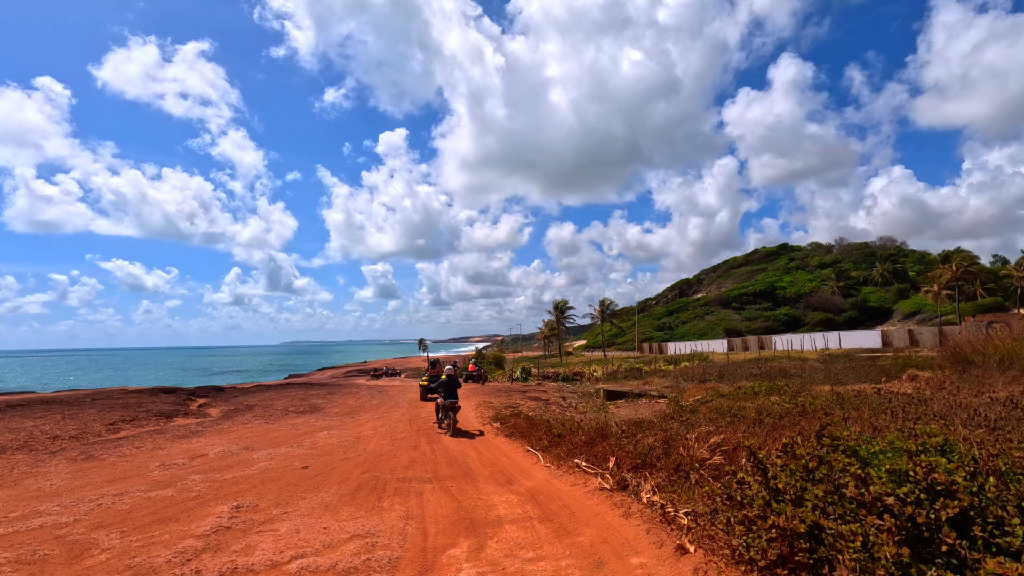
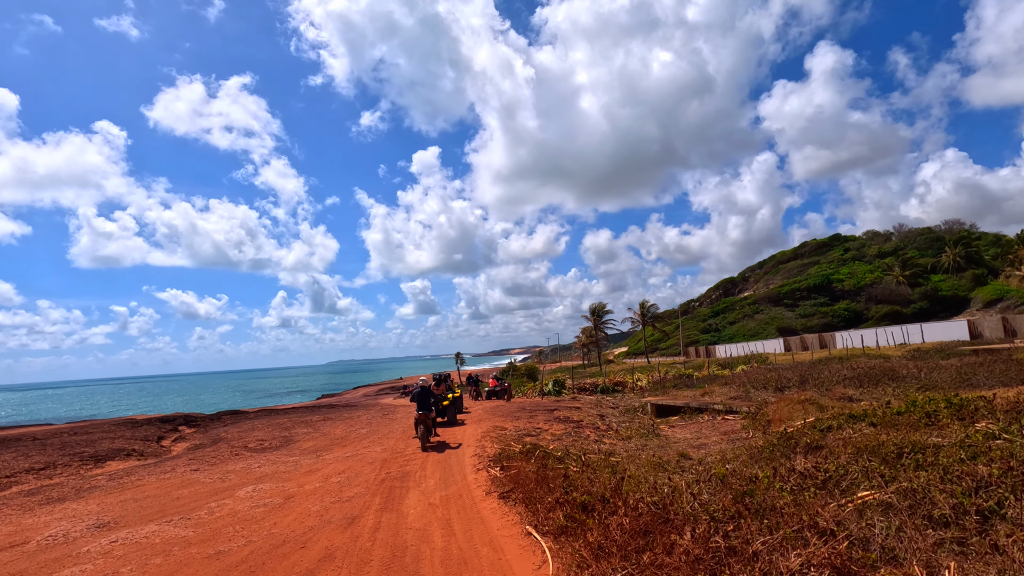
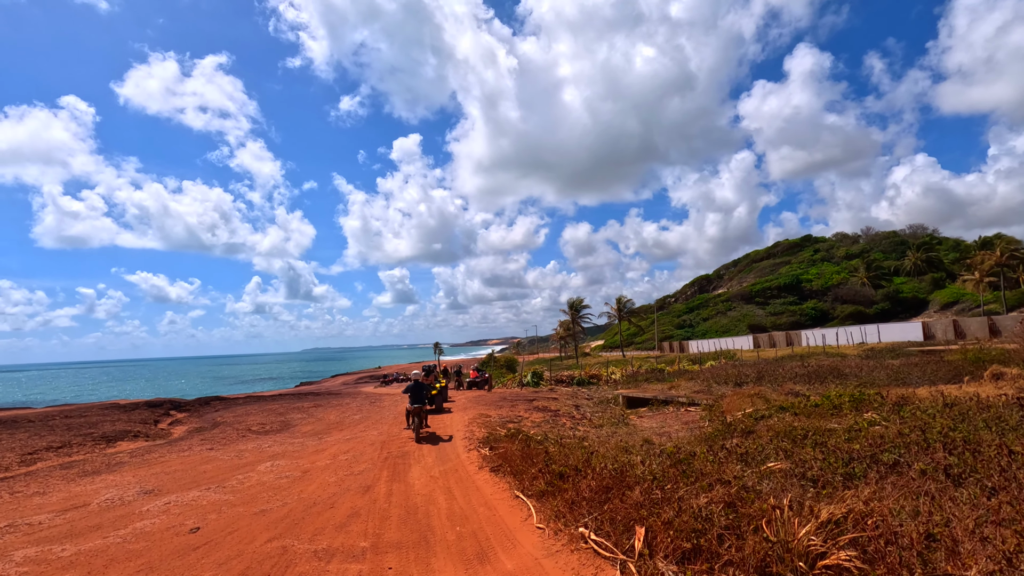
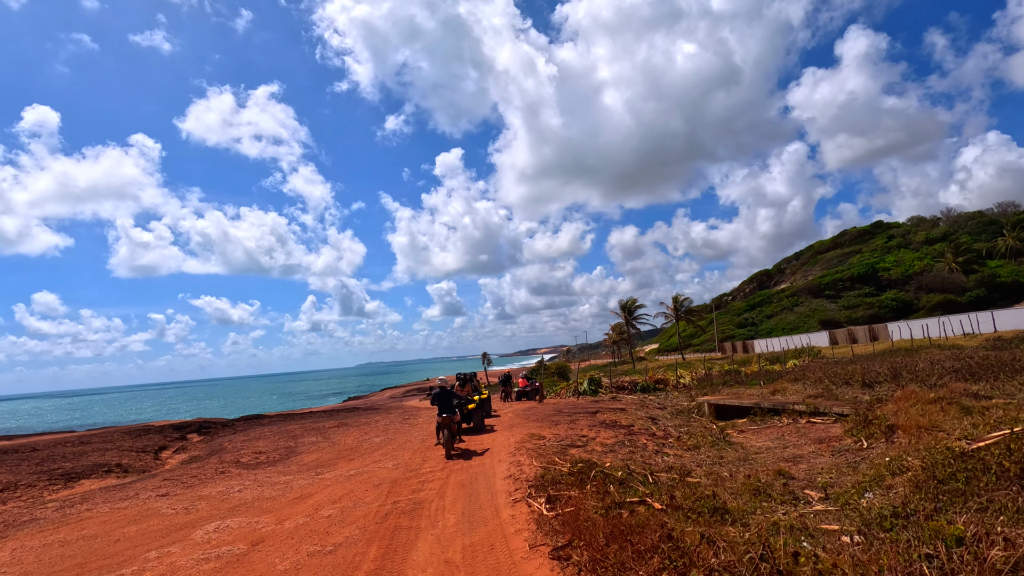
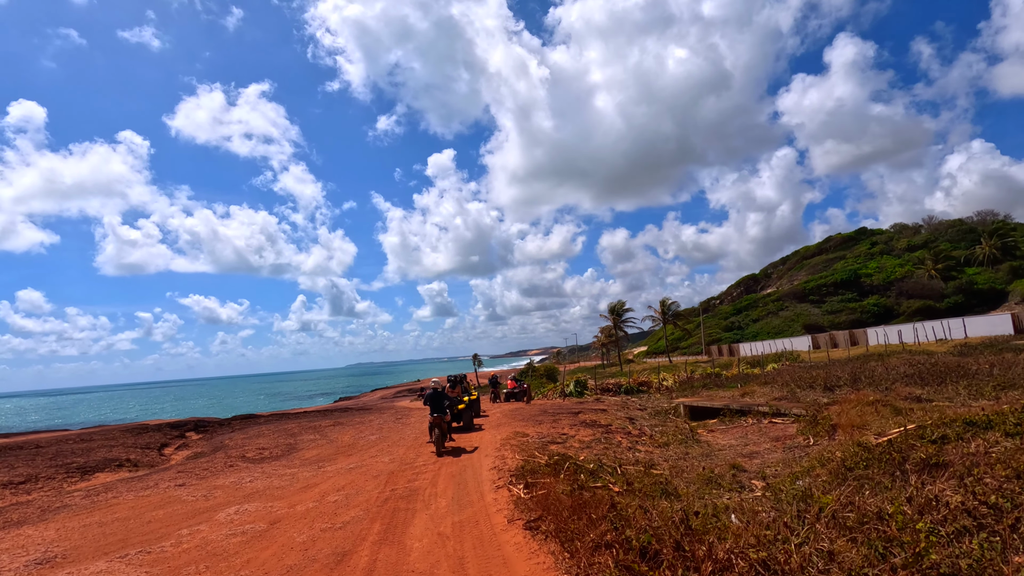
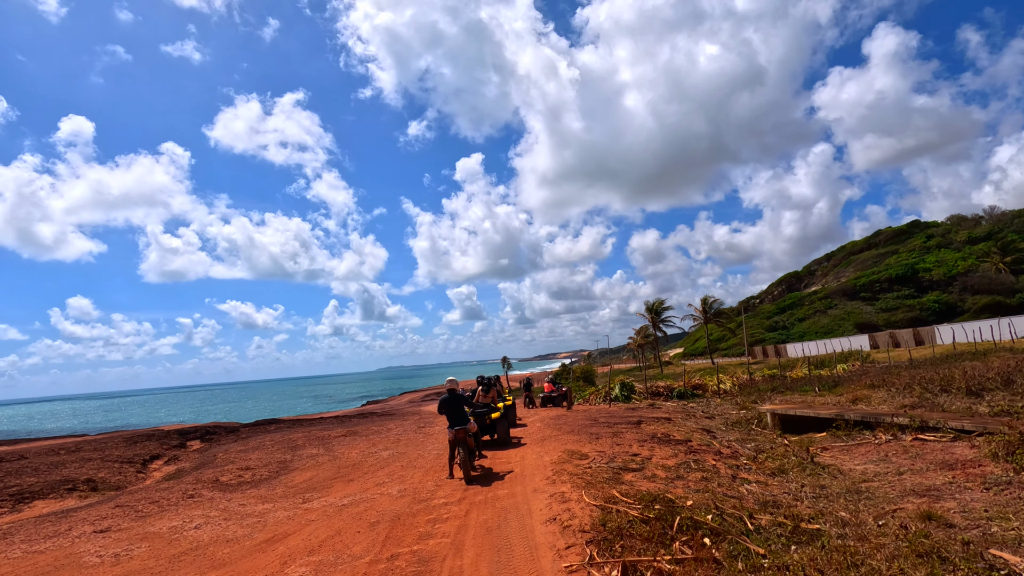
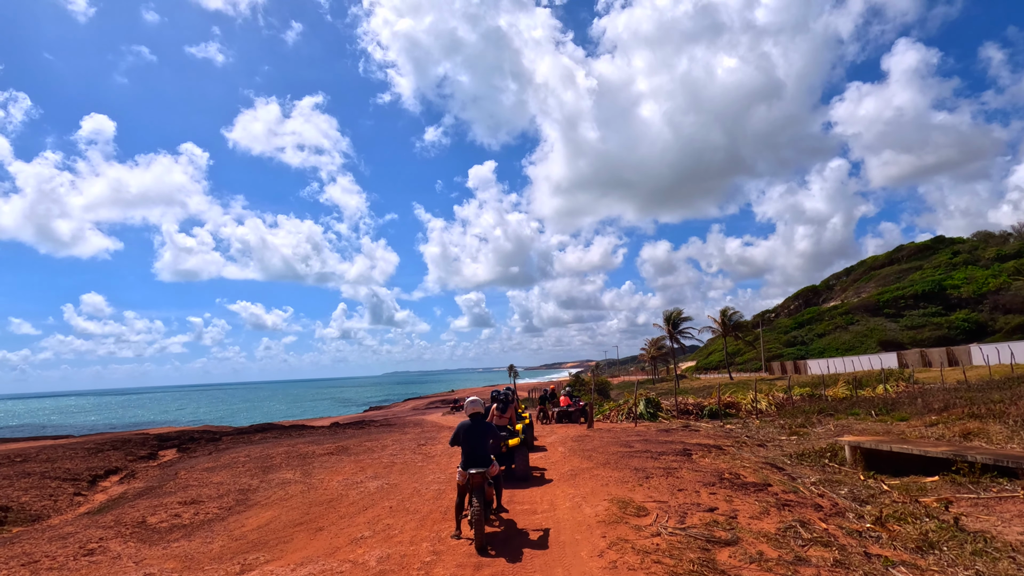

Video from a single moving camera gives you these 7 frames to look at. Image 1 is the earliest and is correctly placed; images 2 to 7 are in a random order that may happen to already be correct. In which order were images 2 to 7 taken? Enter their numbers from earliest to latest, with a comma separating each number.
3, 2, 5, 4, 6, 7
